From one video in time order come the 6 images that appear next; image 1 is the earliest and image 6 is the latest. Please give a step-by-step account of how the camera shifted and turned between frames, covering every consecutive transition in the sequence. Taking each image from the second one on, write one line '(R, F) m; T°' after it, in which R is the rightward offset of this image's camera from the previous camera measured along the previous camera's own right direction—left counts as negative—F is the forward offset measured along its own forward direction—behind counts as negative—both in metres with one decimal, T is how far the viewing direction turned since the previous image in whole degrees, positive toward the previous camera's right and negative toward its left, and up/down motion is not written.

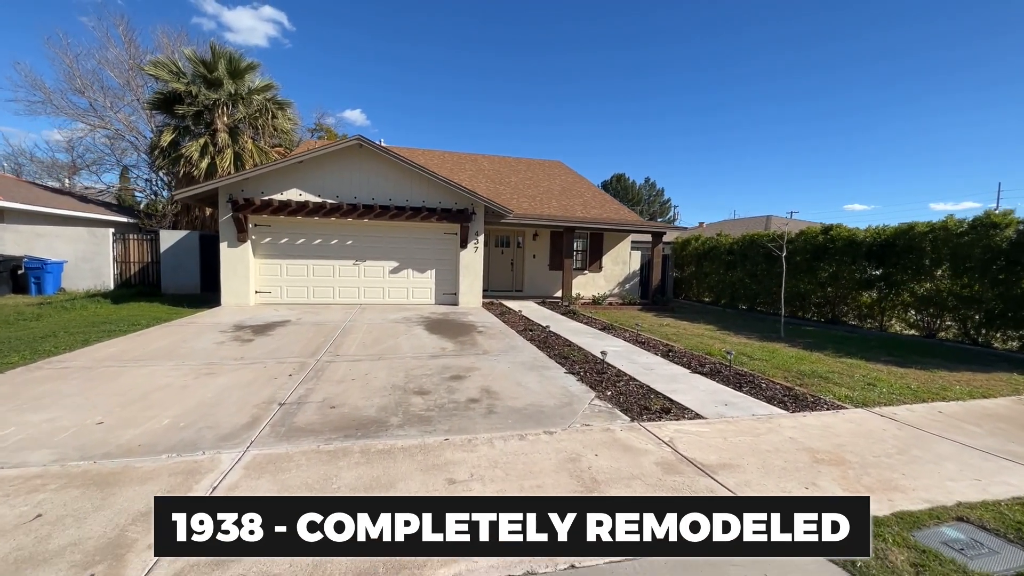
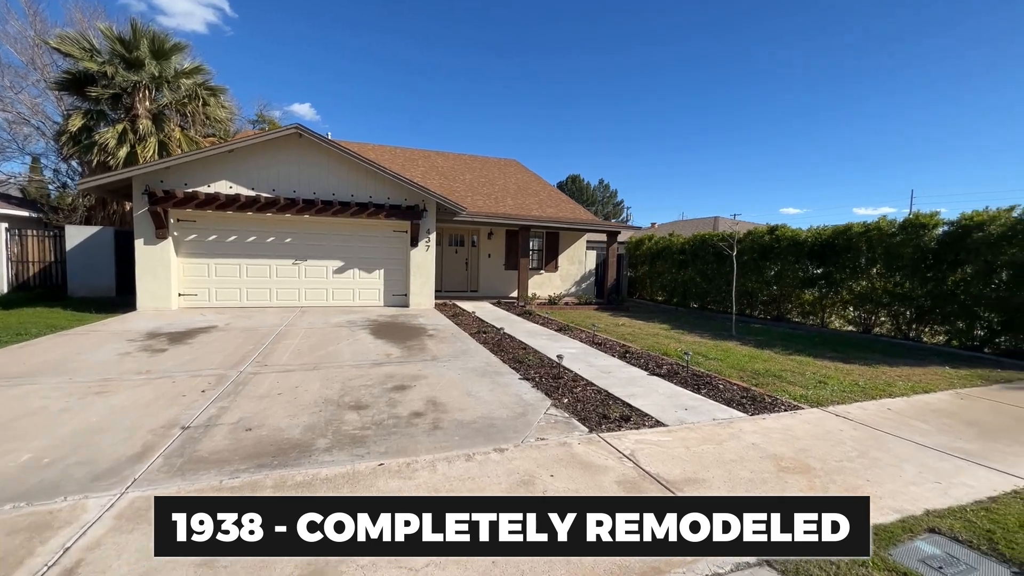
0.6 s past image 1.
(+0.1, +0.4) m; +6°
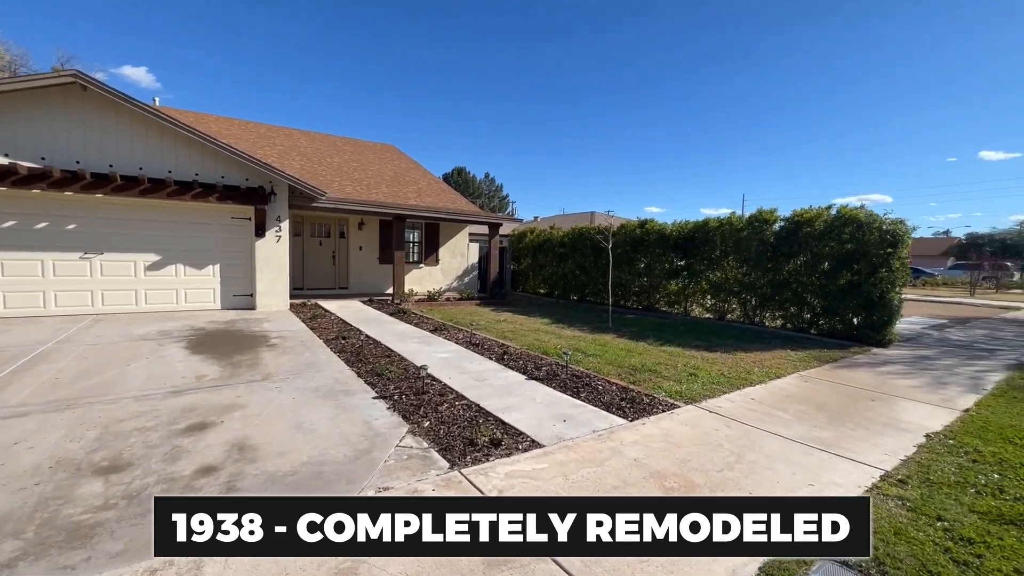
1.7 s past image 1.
(+0.3, +0.7) m; +15°
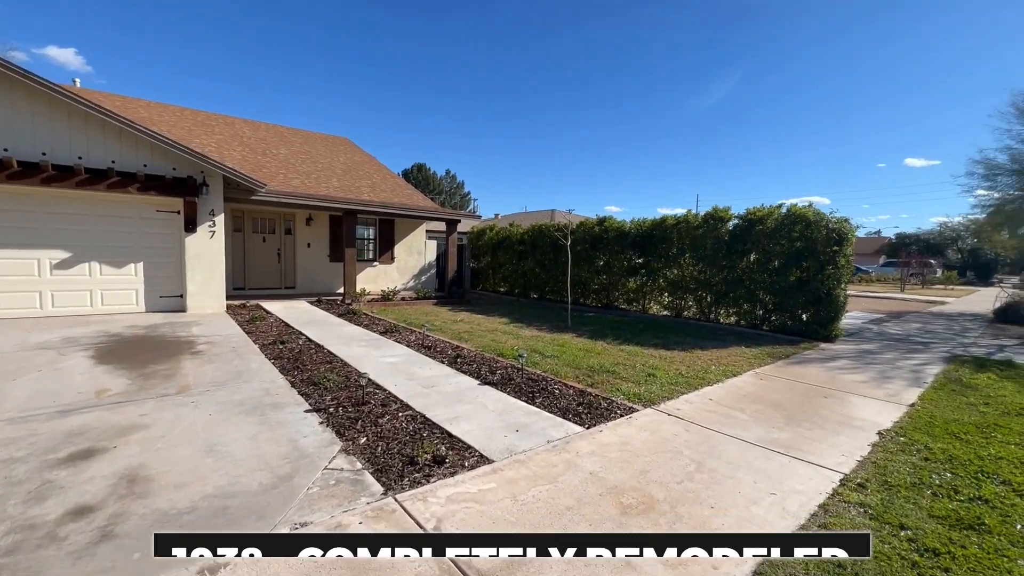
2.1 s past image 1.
(+0.1, +0.3) m; +5°
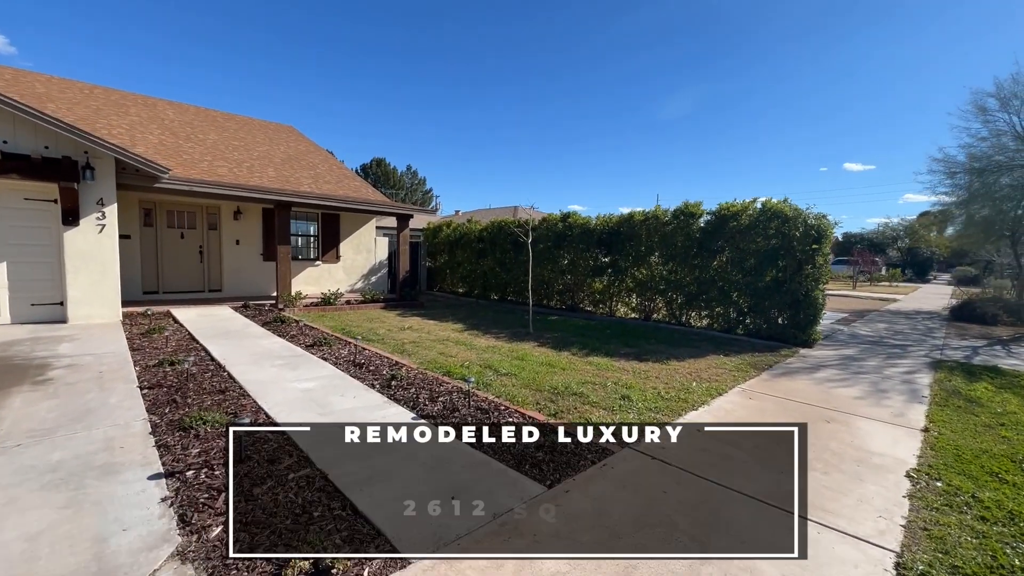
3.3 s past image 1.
(+0.2, +0.9) m; +5°
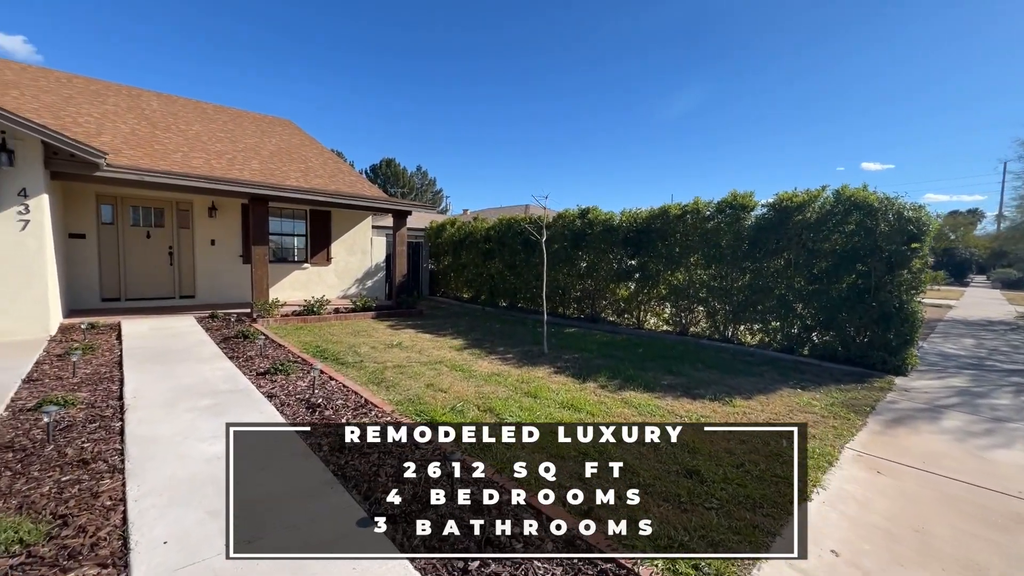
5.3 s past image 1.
(0.0, +1.4) m; -2°
